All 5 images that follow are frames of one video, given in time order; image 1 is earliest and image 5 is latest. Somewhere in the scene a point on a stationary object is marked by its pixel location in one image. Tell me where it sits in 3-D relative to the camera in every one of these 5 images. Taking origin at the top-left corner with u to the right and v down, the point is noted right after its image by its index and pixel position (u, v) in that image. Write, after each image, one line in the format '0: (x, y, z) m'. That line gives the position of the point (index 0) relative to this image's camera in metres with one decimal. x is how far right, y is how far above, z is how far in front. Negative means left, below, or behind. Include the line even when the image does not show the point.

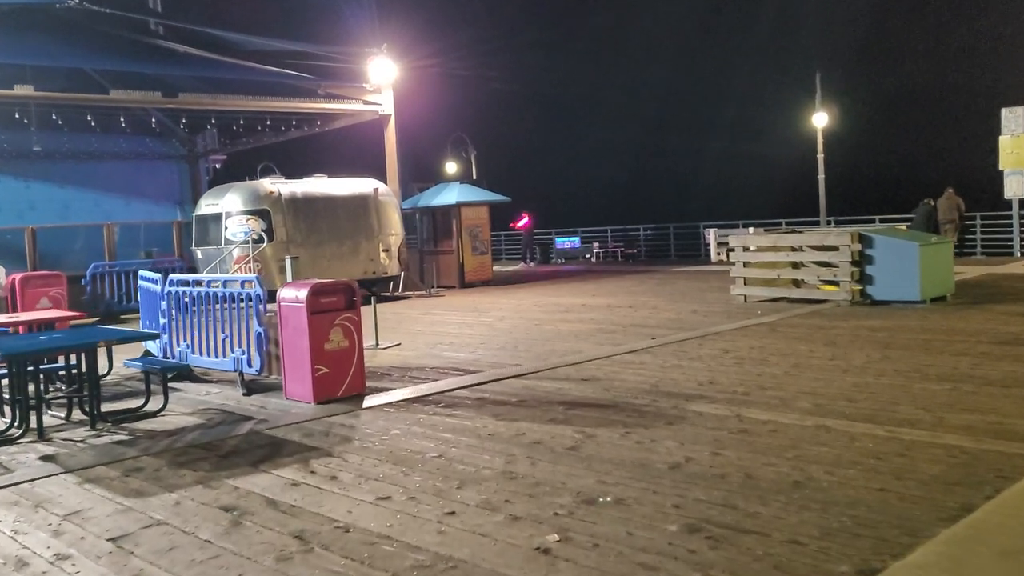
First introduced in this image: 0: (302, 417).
0: (-1.8, -1.1, +7.8) m
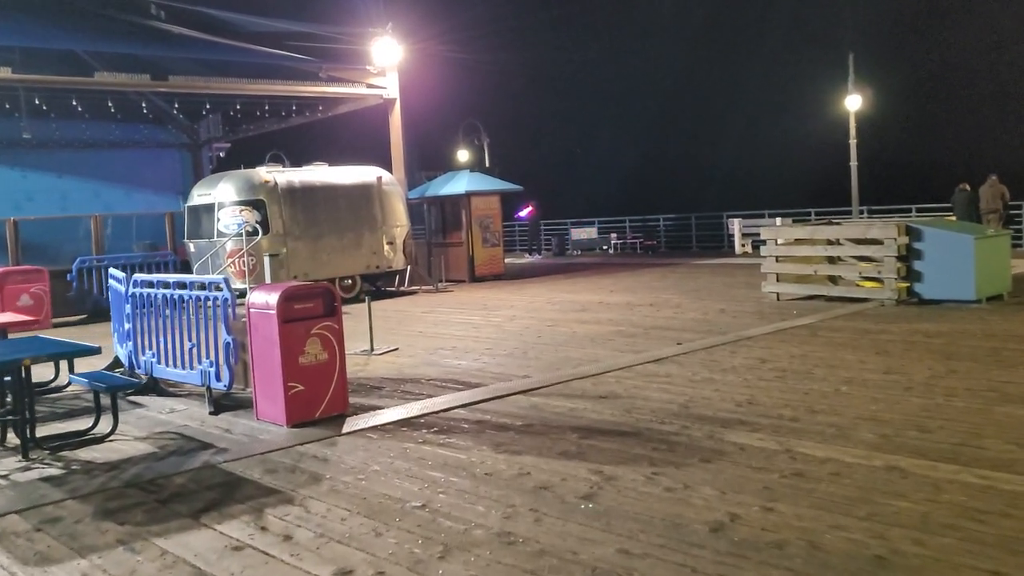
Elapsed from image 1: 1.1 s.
0: (-1.7, -1.1, +6.6) m
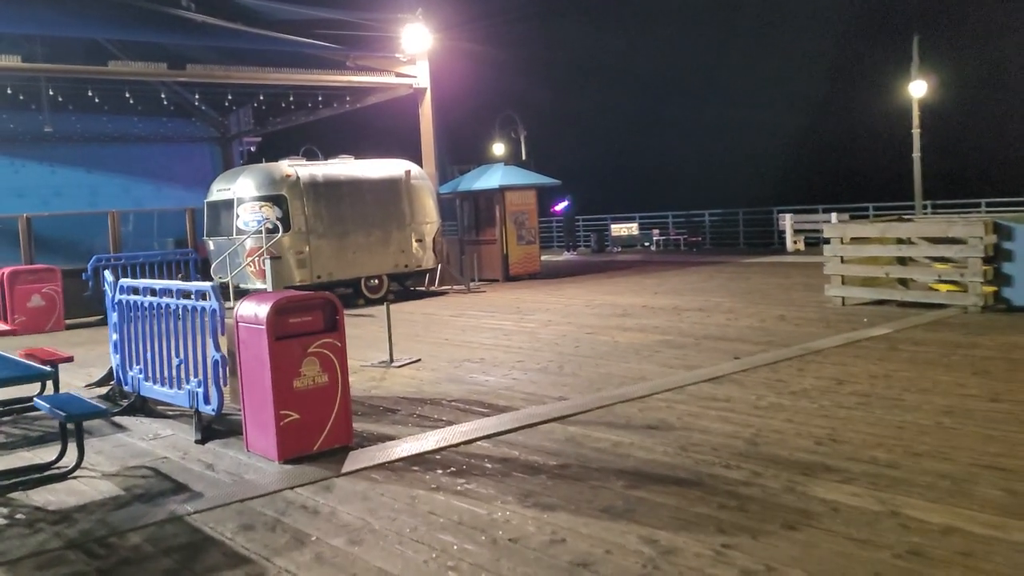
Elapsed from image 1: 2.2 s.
0: (-1.5, -1.2, +5.5) m
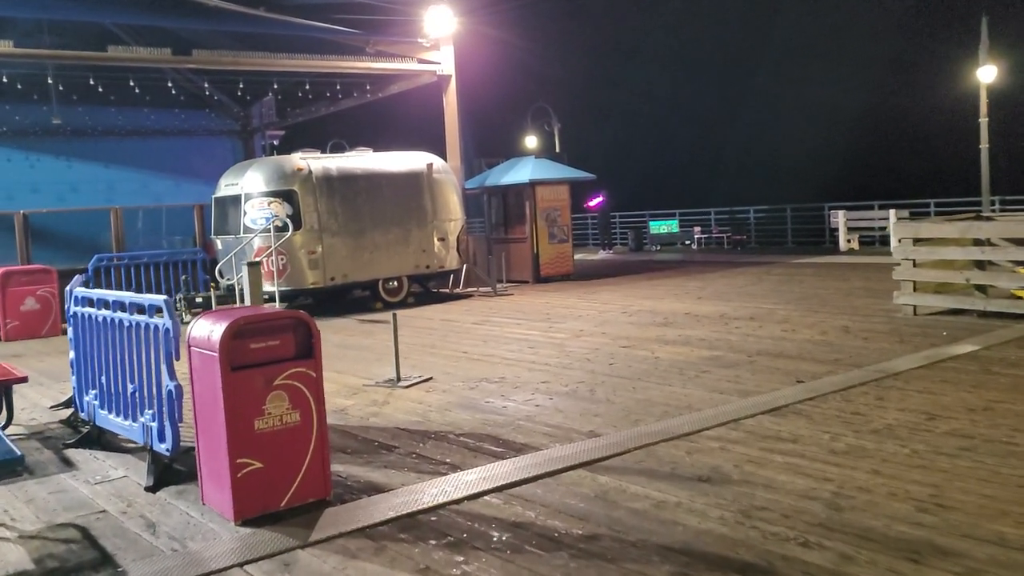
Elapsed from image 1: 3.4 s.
0: (-1.5, -1.3, +4.3) m
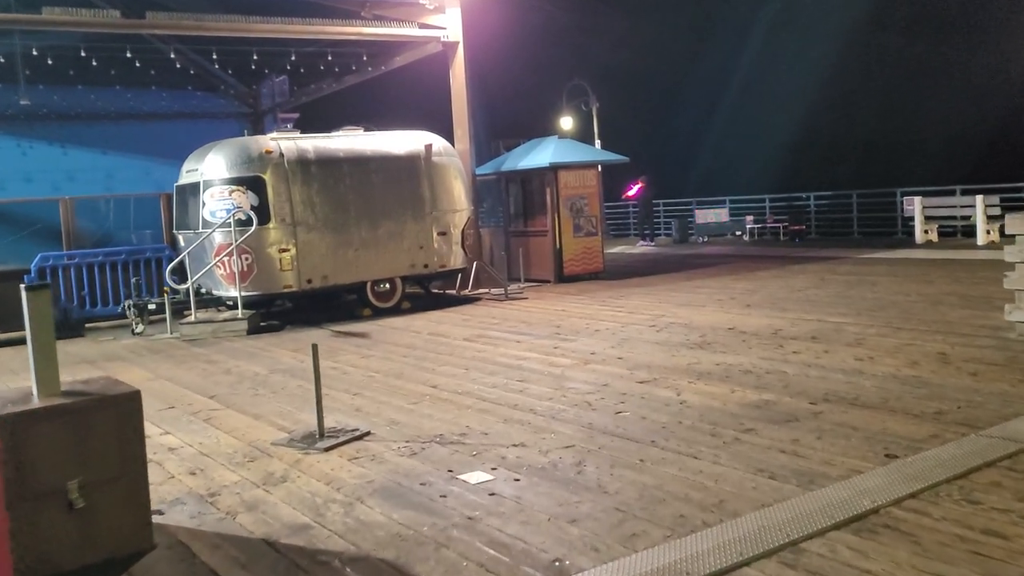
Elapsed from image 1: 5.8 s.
0: (-2.0, -1.5, +2.0) m
